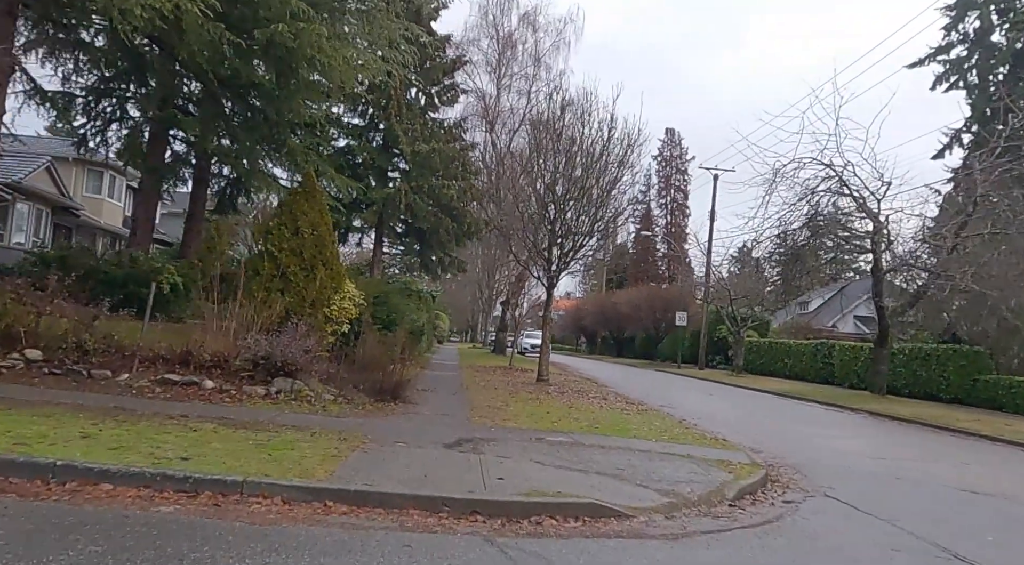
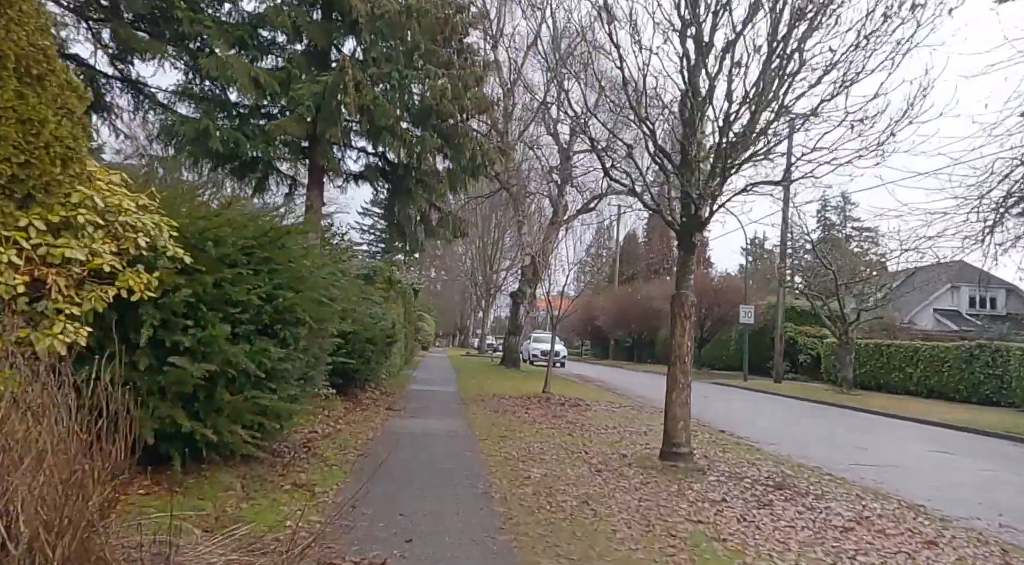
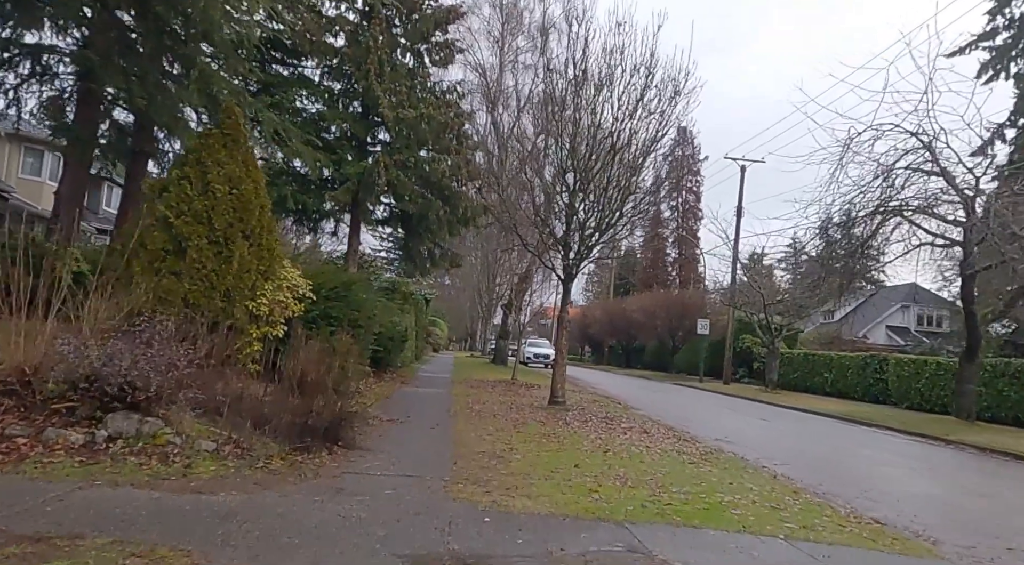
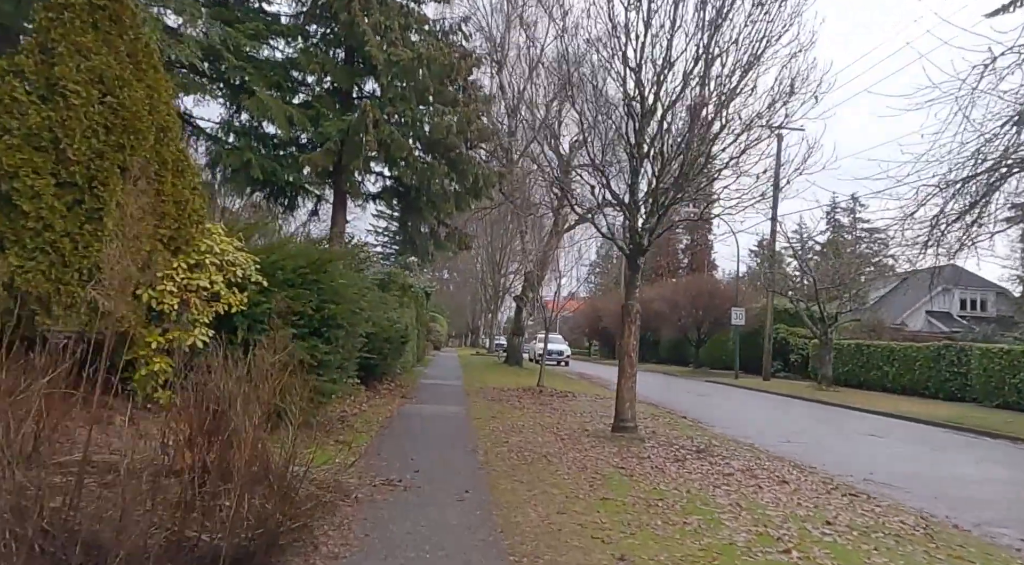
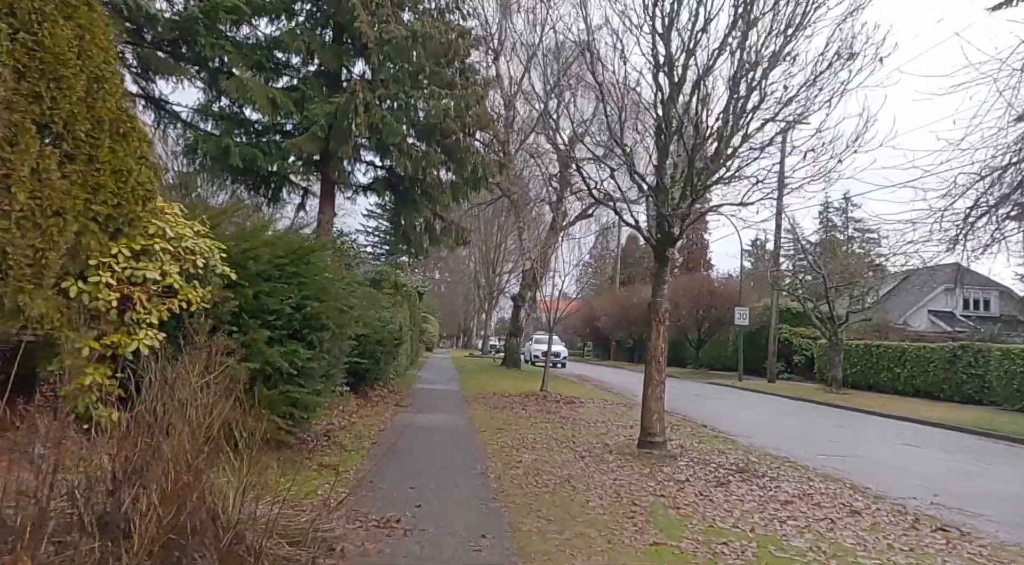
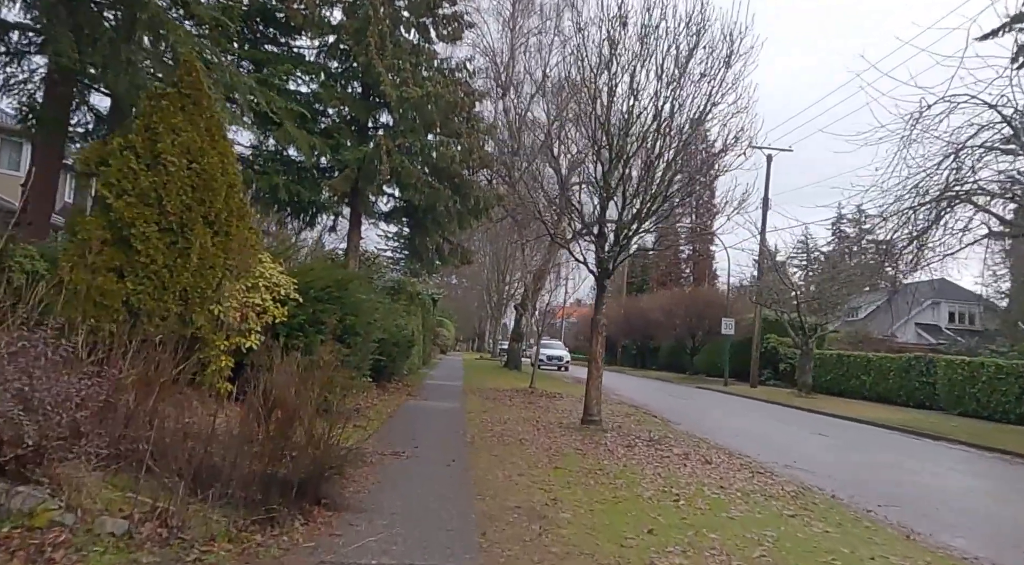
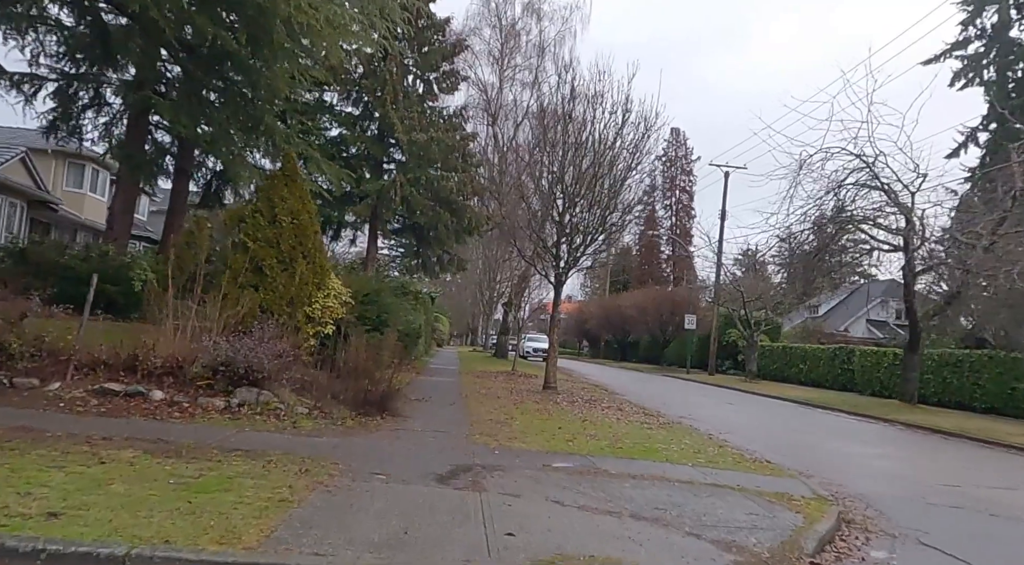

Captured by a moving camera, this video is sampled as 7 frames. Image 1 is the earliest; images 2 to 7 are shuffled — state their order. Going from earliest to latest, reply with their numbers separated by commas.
7, 3, 6, 4, 5, 2
